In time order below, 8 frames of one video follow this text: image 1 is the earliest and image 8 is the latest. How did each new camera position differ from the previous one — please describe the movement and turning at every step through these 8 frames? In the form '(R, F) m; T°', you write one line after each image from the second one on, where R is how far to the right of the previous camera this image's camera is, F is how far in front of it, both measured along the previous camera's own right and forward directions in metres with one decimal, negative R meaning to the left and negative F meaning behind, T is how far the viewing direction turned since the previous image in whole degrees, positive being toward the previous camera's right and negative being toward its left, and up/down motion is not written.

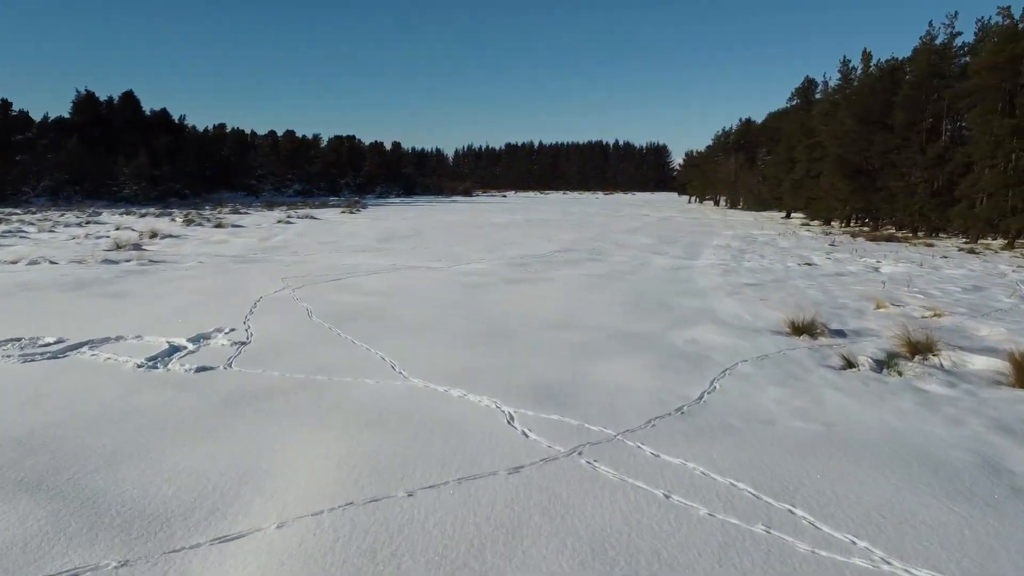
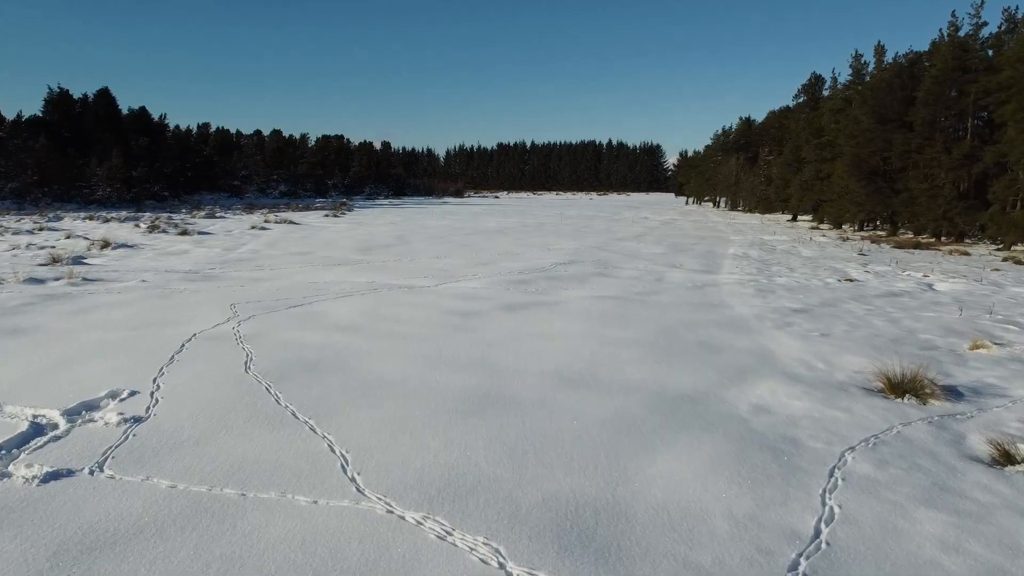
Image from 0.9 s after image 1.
(-0.1, +1.5) m; +1°
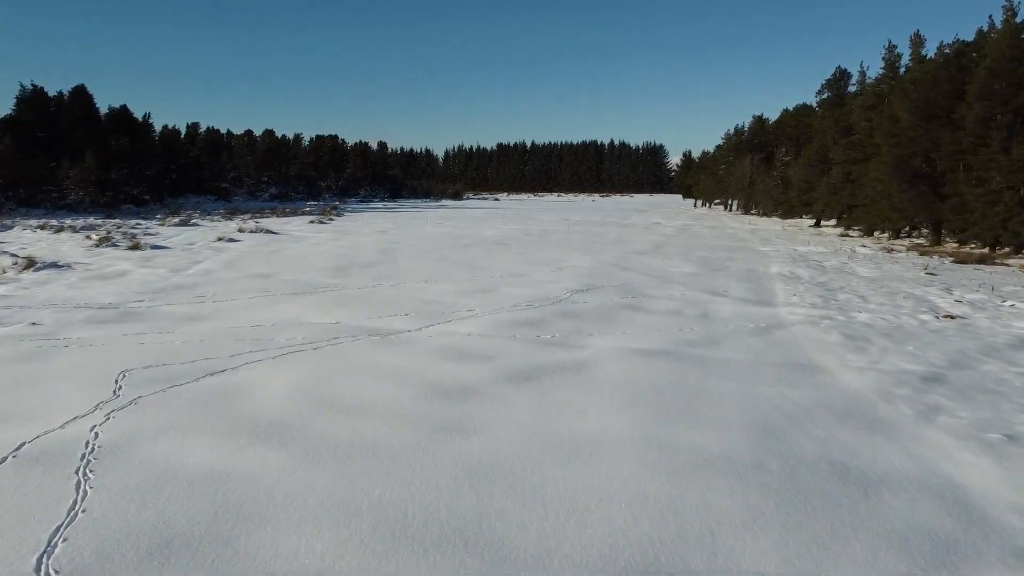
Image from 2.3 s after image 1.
(-0.1, +2.1) m; 0°
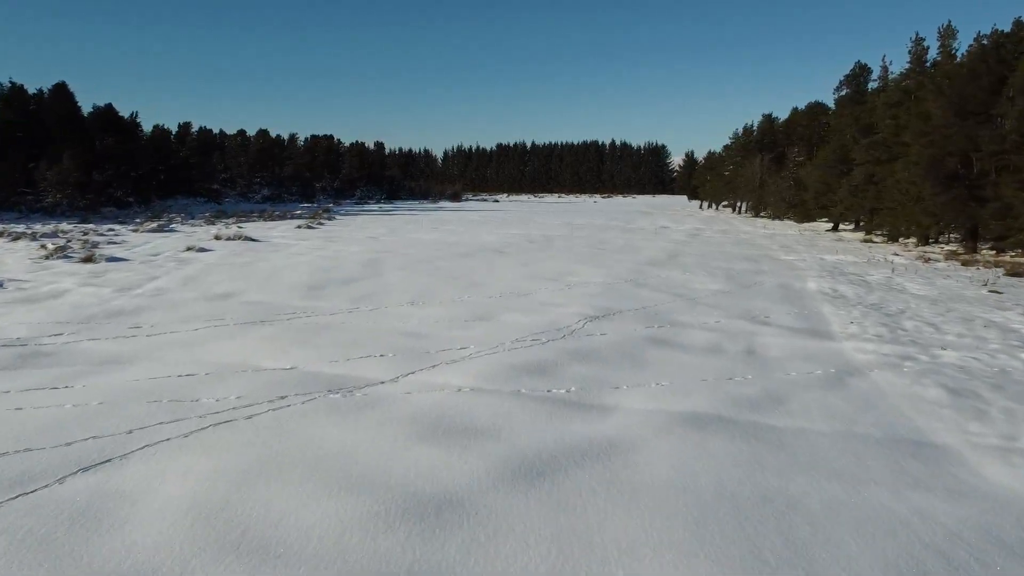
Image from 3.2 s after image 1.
(0.0, +1.5) m; 0°
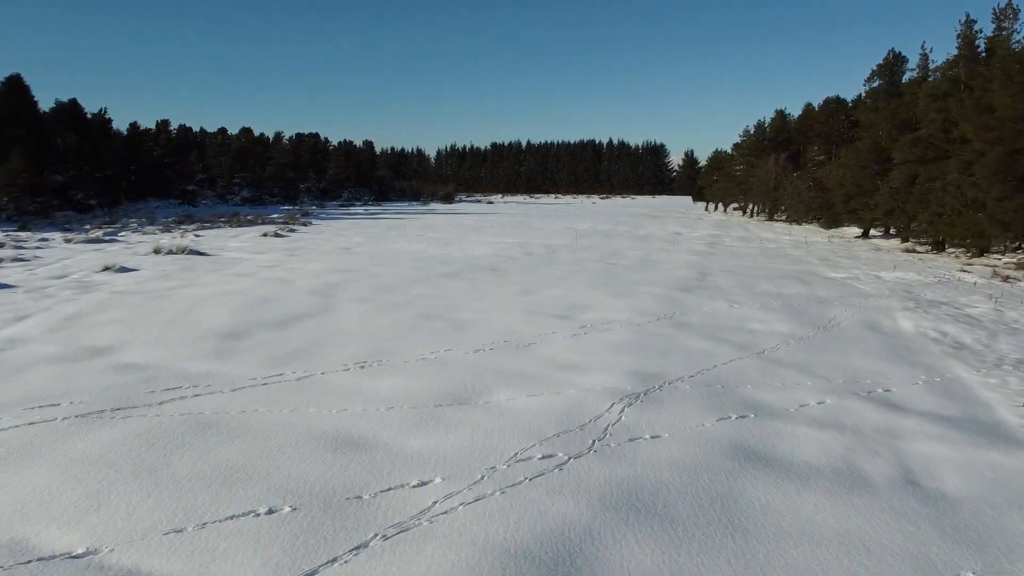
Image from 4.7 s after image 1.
(0.0, +2.6) m; 0°
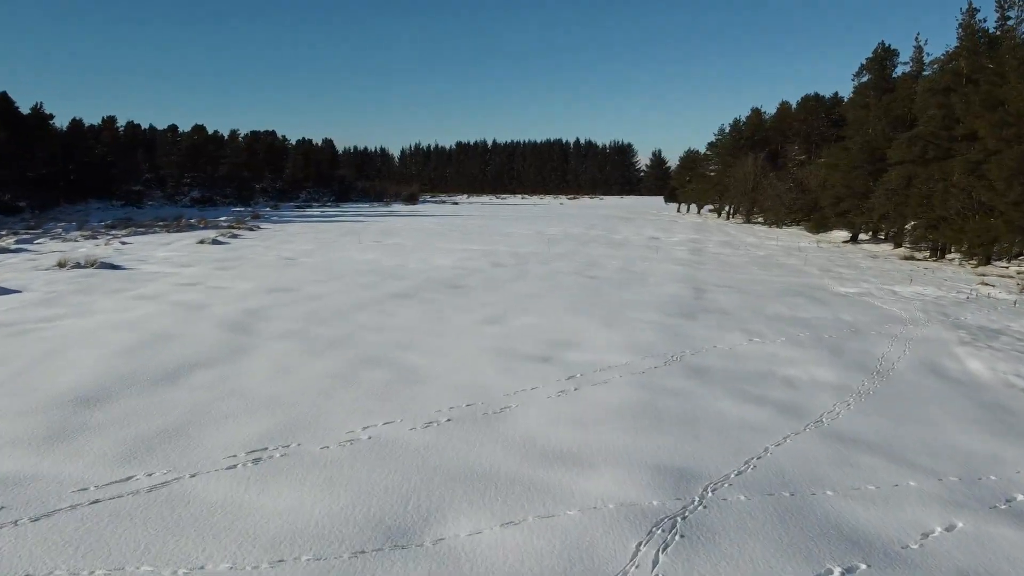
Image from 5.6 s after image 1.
(0.0, +1.8) m; +2°
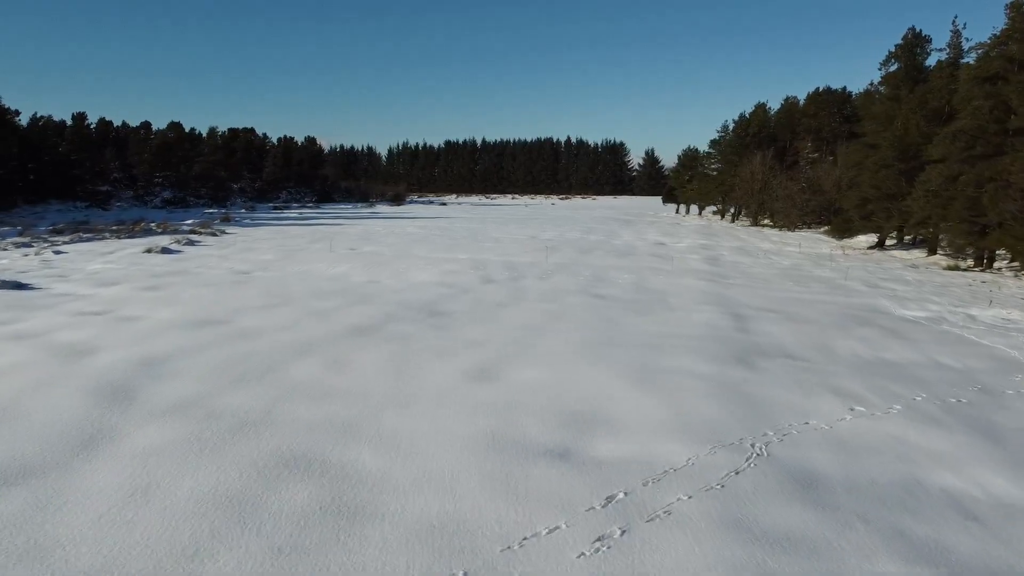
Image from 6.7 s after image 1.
(-0.1, +2.2) m; +1°
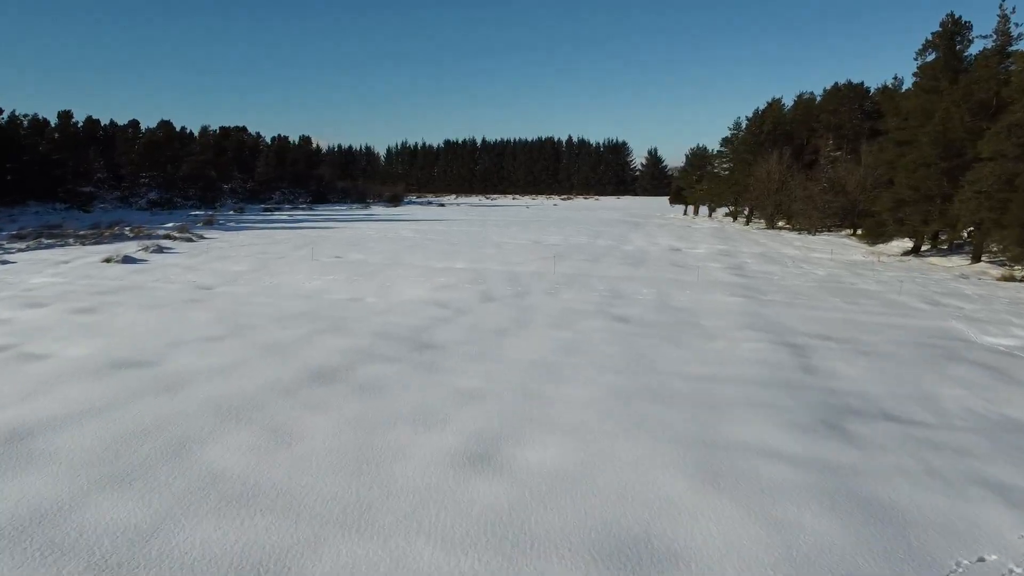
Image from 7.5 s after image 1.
(0.0, +1.7) m; 0°
